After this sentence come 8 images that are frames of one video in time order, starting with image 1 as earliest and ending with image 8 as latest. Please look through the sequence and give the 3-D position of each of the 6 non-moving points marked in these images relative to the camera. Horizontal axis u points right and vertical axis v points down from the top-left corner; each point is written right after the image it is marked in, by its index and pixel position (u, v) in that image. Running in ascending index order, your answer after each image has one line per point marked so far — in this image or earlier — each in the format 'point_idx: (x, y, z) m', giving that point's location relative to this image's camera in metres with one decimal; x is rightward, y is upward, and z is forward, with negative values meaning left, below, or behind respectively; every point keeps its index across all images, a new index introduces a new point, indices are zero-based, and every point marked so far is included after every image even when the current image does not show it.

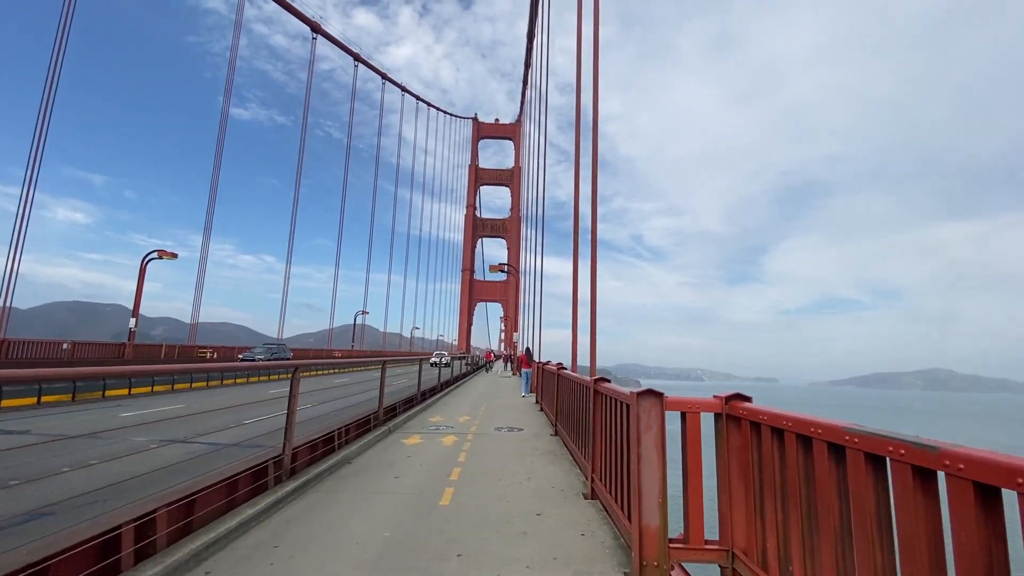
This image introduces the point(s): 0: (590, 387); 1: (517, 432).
0: (+0.6, -0.8, +3.9) m
1: (+0.1, -1.8, +6.0) m
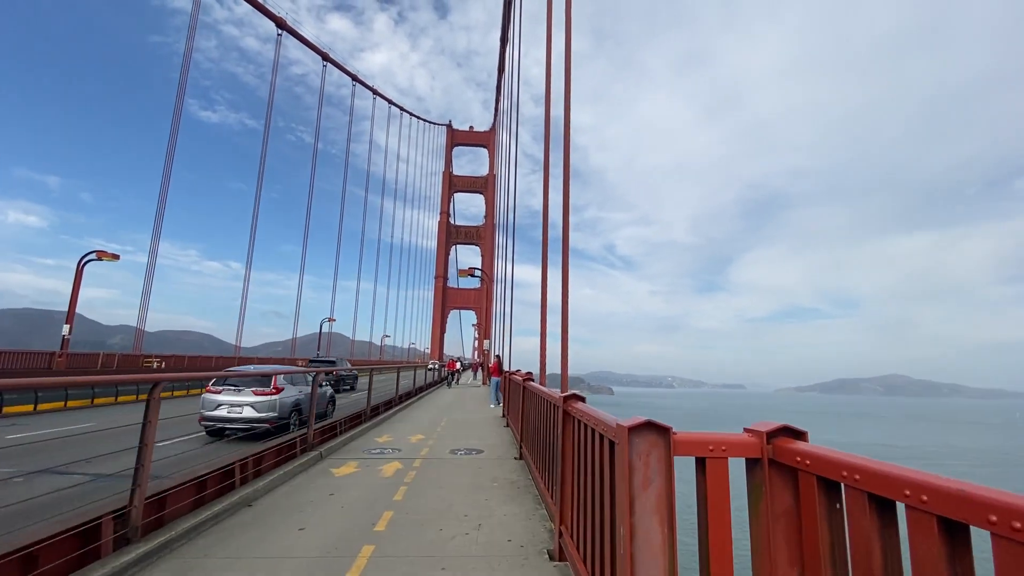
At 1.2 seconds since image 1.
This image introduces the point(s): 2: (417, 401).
0: (+0.2, -0.8, +3.0) m
1: (-0.4, -1.8, +5.1) m
2: (-2.2, -2.6, +11.0) m
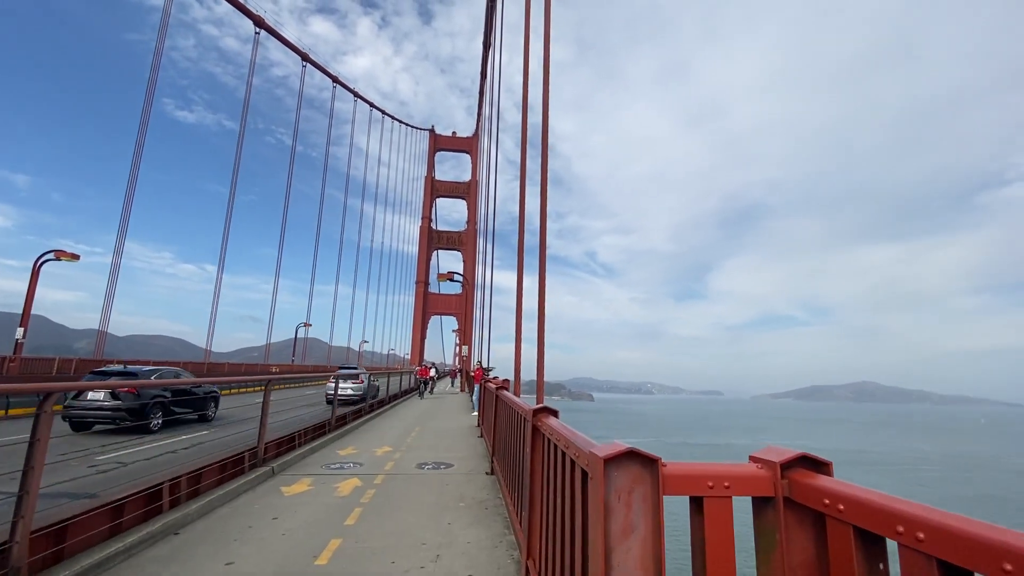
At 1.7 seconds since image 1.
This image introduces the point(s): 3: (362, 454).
0: (0.0, -0.8, +2.7) m
1: (-0.7, -1.8, +4.7) m
2: (-2.7, -2.6, +10.5) m
3: (-1.7, -1.9, +5.4) m
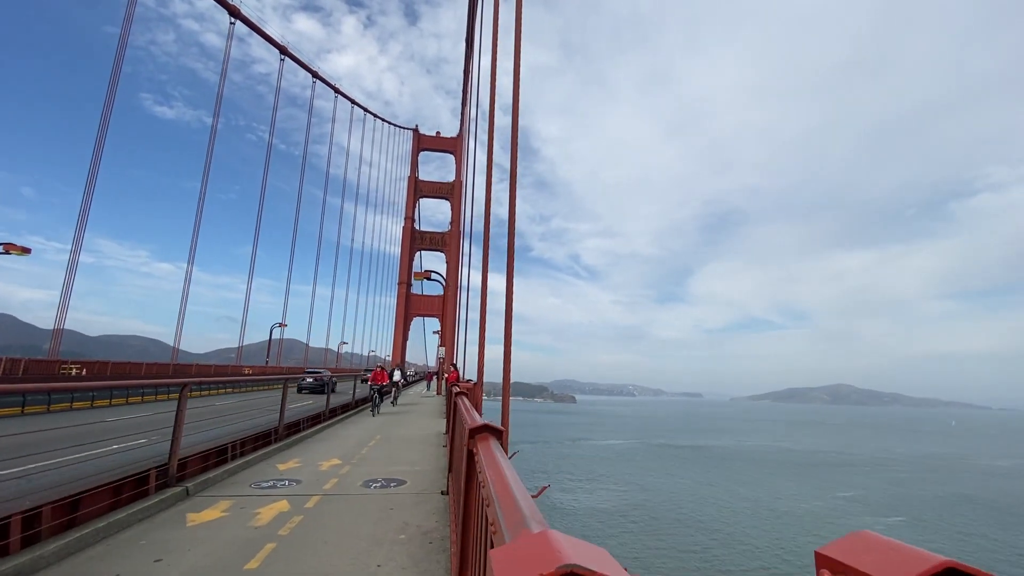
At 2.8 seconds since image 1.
0: (-0.2, -0.7, +2.1) m
1: (-1.0, -1.7, +4.1) m
2: (-3.2, -2.6, +9.8) m
3: (-2.0, -1.8, +4.8) m
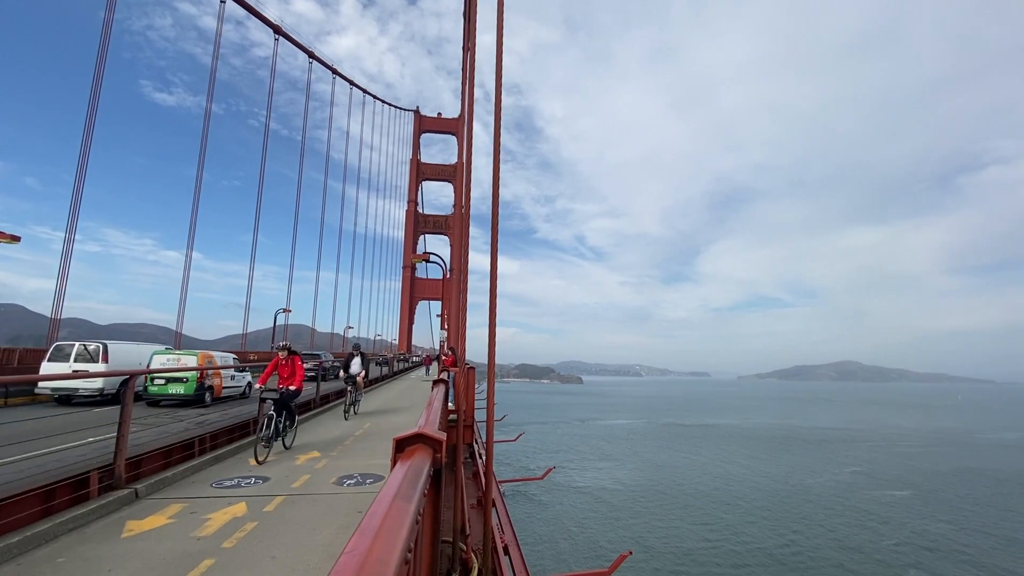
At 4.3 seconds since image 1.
0: (-0.4, -0.5, +1.7) m
1: (-1.1, -1.5, +3.7) m
2: (-3.2, -2.2, +9.5) m
3: (-2.1, -1.6, +4.4) m
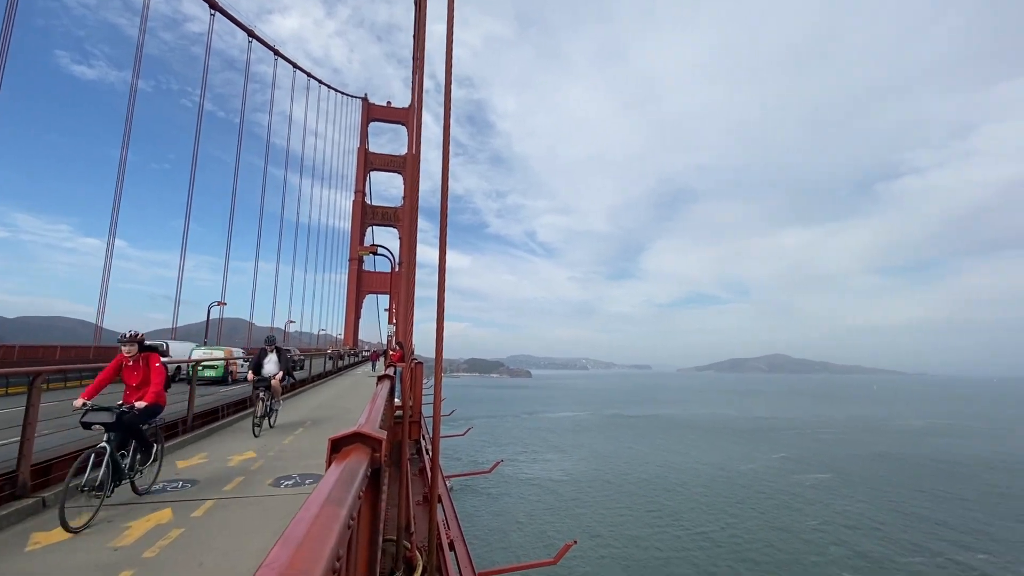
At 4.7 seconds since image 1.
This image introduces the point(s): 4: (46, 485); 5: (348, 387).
0: (-0.5, -0.5, +1.6) m
1: (-1.5, -1.4, +3.6) m
2: (-4.2, -2.1, +9.1) m
3: (-2.6, -1.5, +4.1) m
4: (-3.2, -1.3, +3.3) m
5: (-4.9, -2.9, +14.3) m
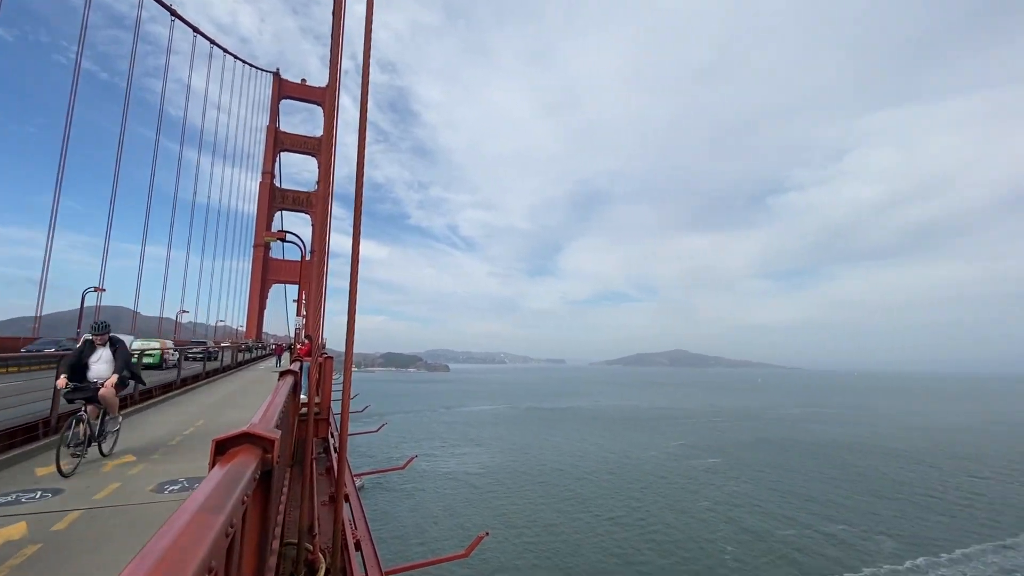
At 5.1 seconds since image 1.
0: (-0.8, -0.5, +1.5) m
1: (-2.1, -1.4, +3.3) m
2: (-5.8, -1.8, +8.3) m
3: (-3.3, -1.4, +3.7) m
4: (-3.8, -1.2, +2.8) m
5: (-7.2, -2.6, +13.3) m
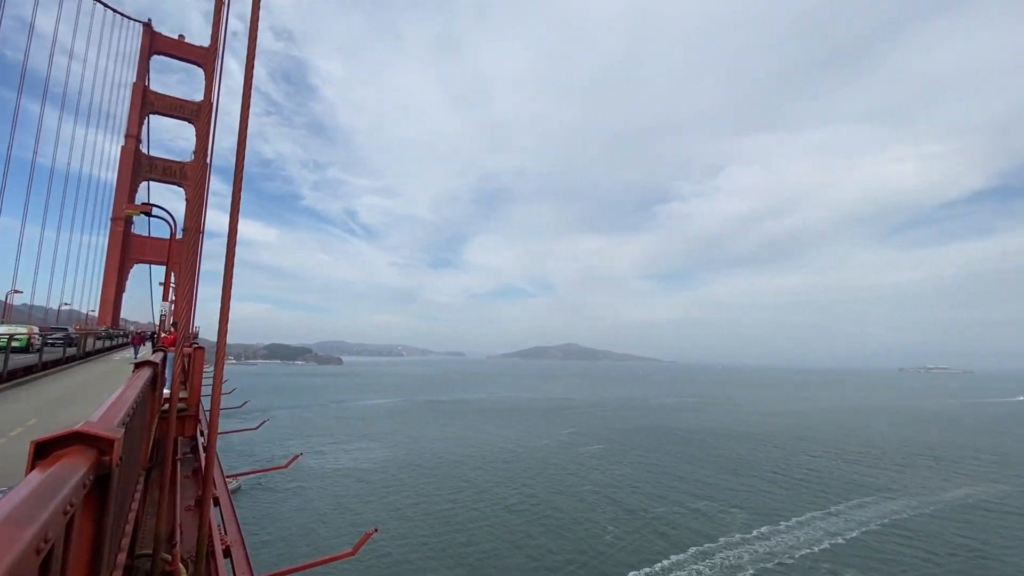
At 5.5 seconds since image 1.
0: (-1.2, -0.4, +1.3) m
1: (-2.8, -1.2, +2.8) m
2: (-7.4, -1.5, +7.0) m
3: (-4.1, -1.2, +2.9) m
4: (-4.3, -1.0, +2.0) m
5: (-9.9, -2.1, +11.6) m
